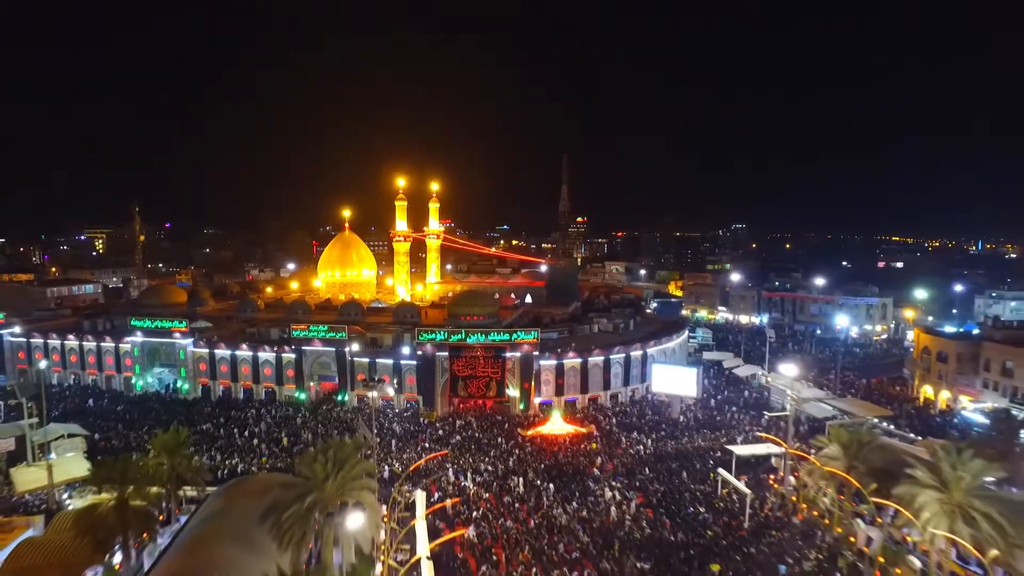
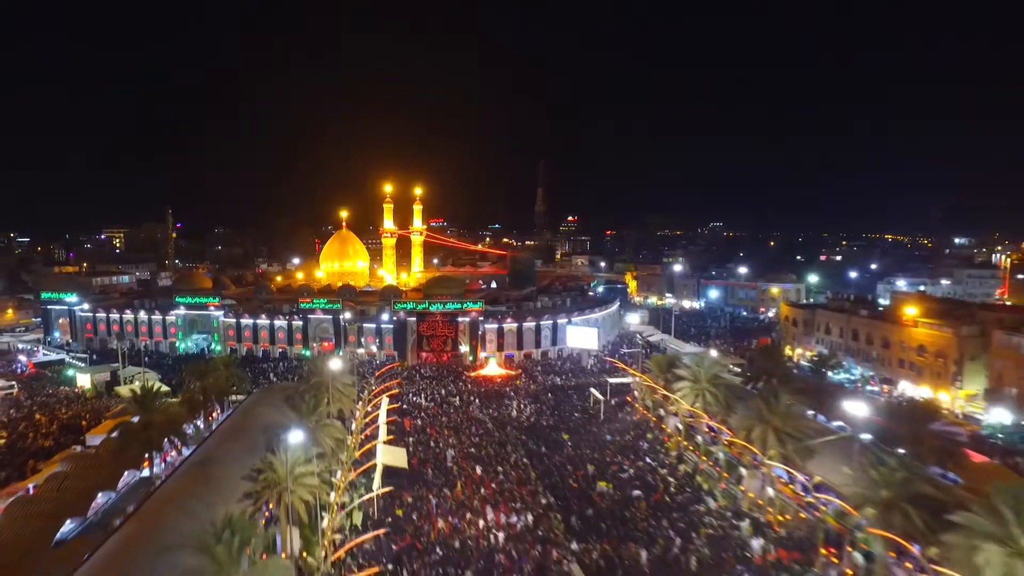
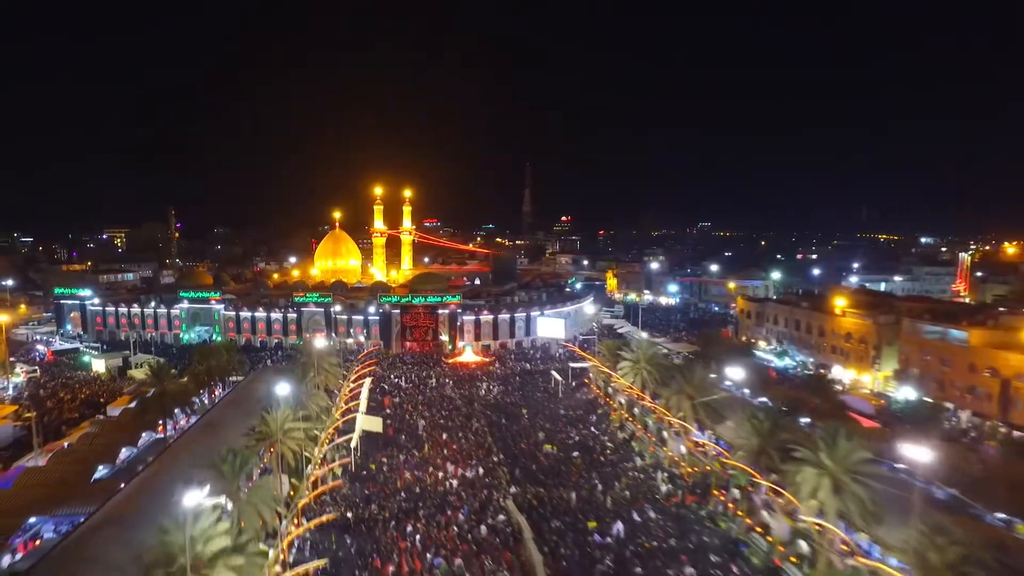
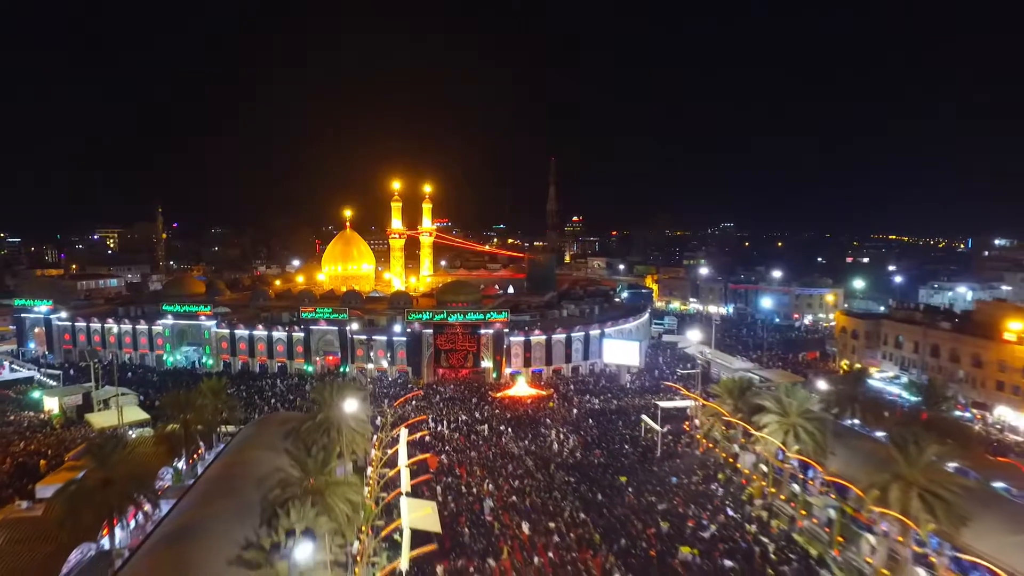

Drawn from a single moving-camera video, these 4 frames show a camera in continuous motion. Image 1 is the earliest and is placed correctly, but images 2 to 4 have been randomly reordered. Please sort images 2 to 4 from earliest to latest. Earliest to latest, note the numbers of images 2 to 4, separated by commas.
4, 2, 3
